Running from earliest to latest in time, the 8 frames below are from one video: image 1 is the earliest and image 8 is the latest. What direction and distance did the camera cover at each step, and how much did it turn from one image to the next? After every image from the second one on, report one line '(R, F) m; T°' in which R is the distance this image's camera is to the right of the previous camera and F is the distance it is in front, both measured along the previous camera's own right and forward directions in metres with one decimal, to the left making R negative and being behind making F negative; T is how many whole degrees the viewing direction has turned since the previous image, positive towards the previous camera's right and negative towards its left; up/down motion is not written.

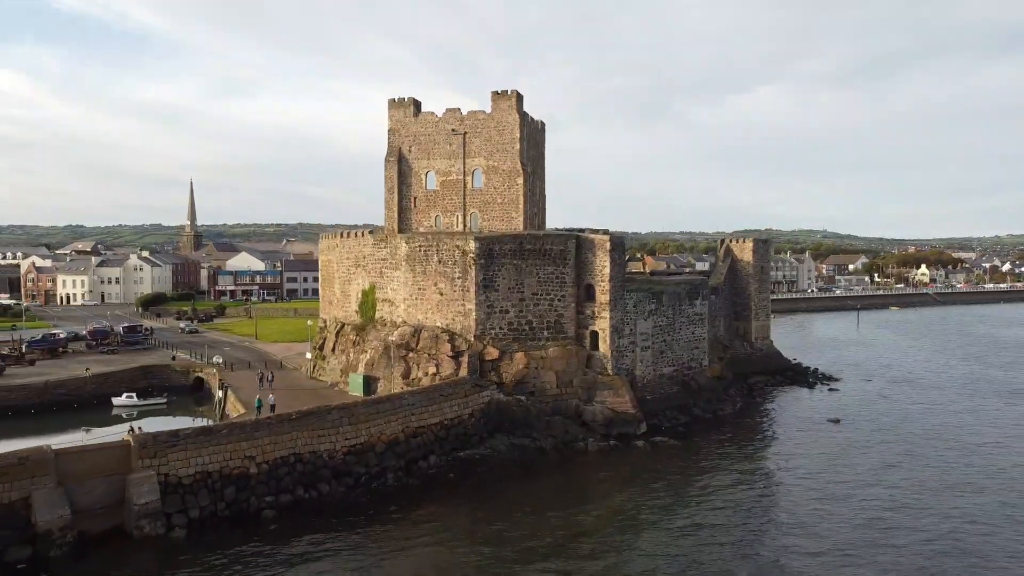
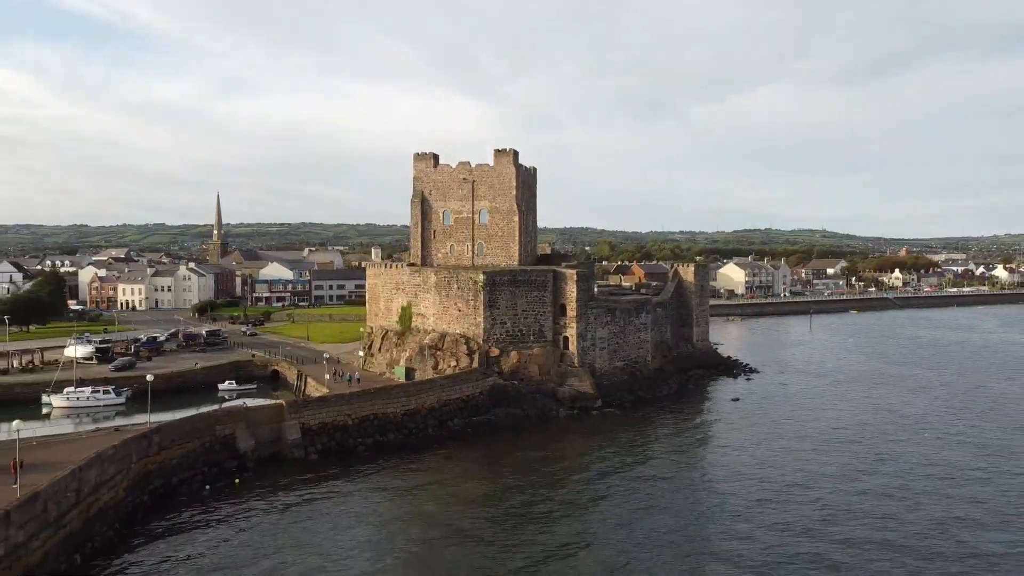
(+0.2, -9.2) m; 0°
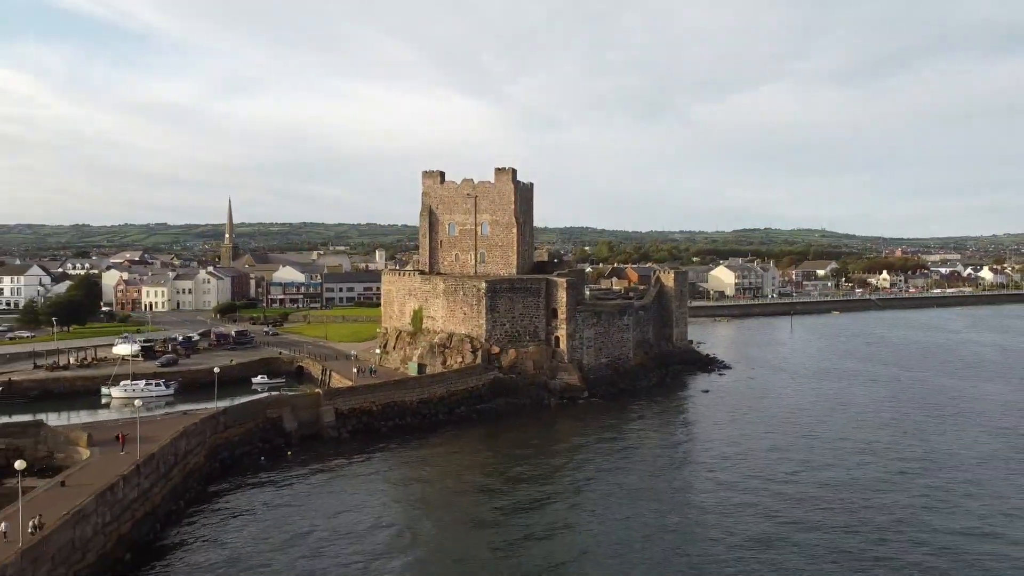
(+0.1, -4.6) m; 0°
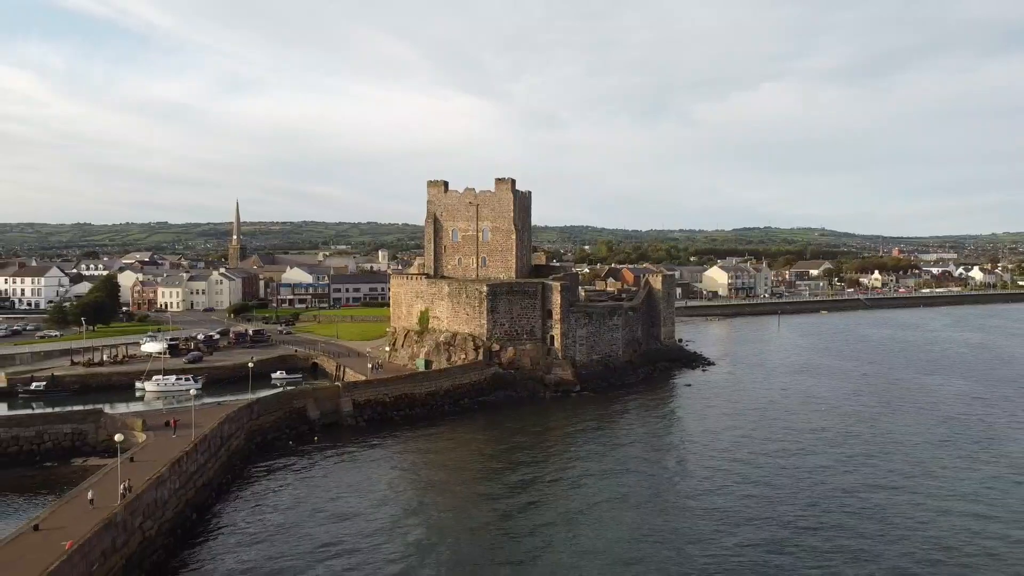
(+0.1, -3.3) m; 0°
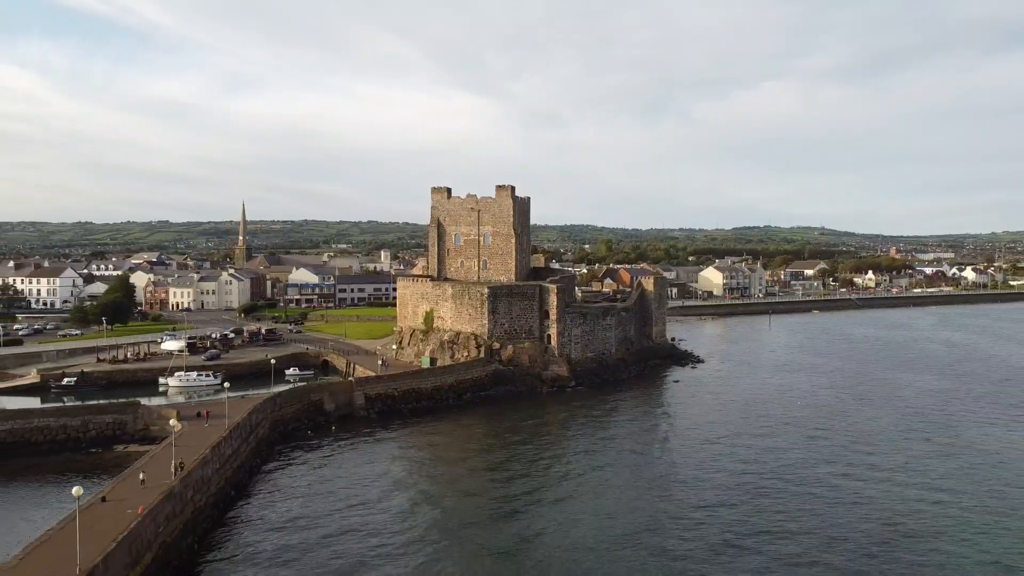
(0.0, -2.6) m; 0°
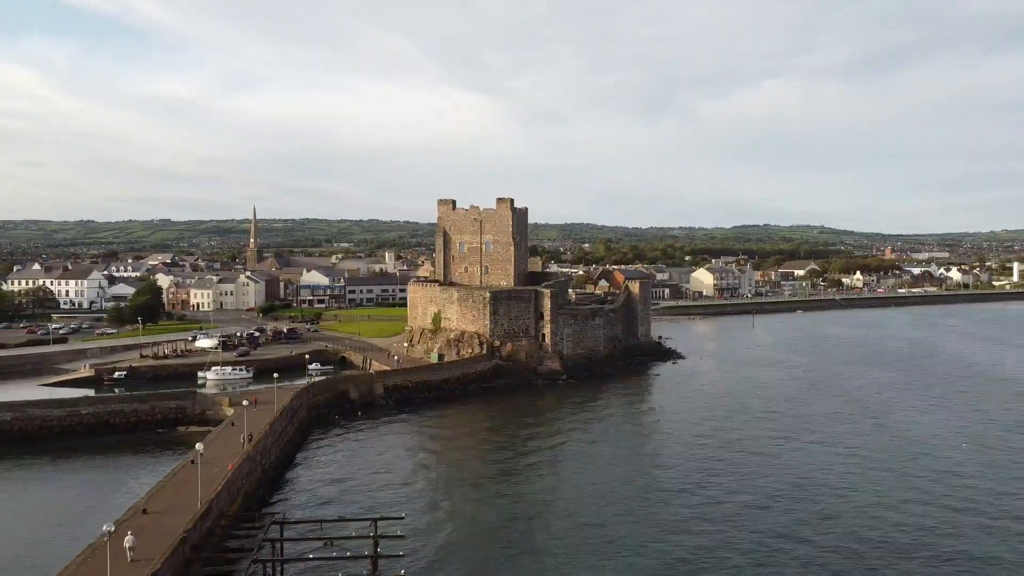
(+0.1, -5.3) m; 0°
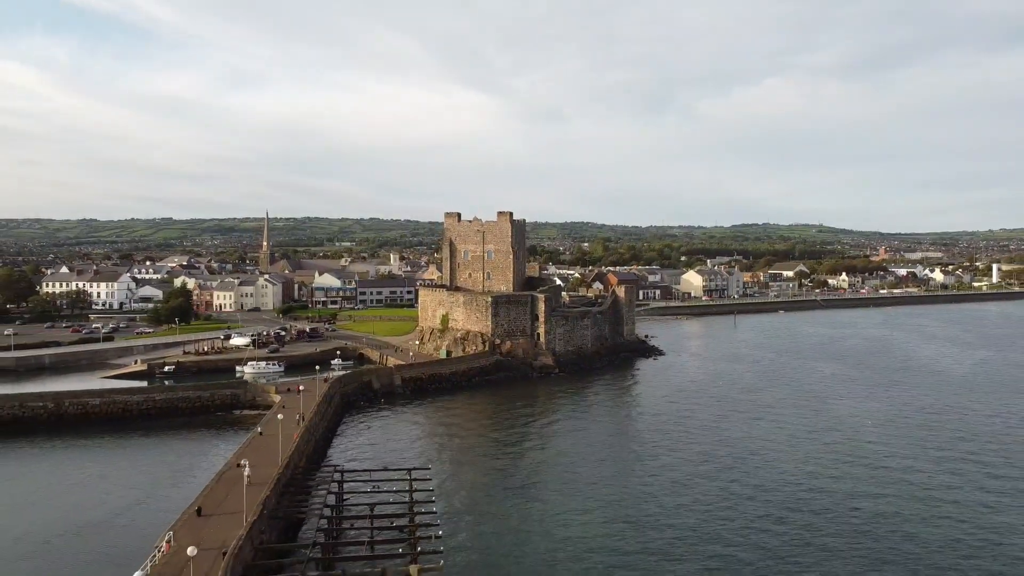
(+0.1, -6.6) m; 0°
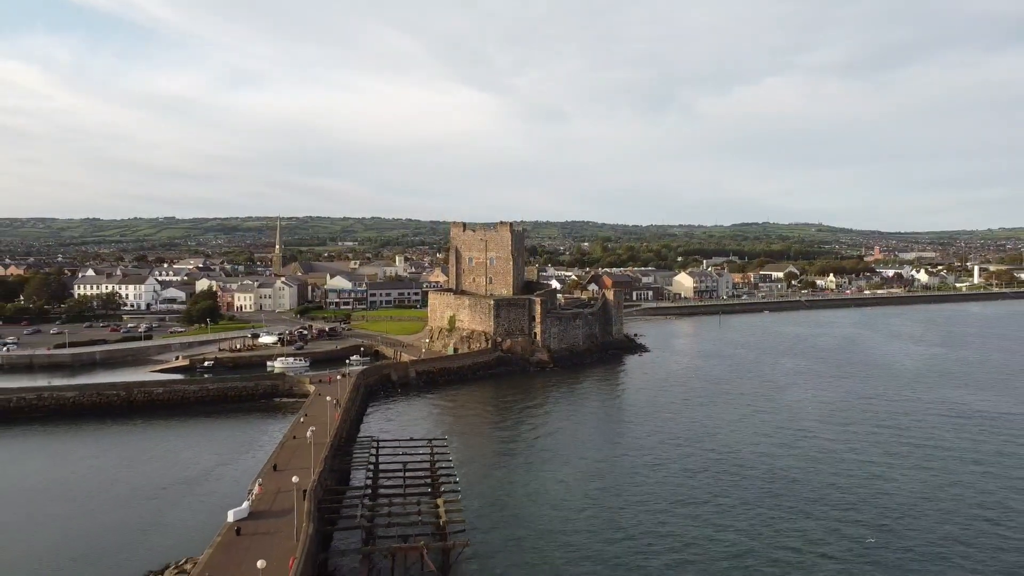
(+0.1, -6.6) m; 0°
